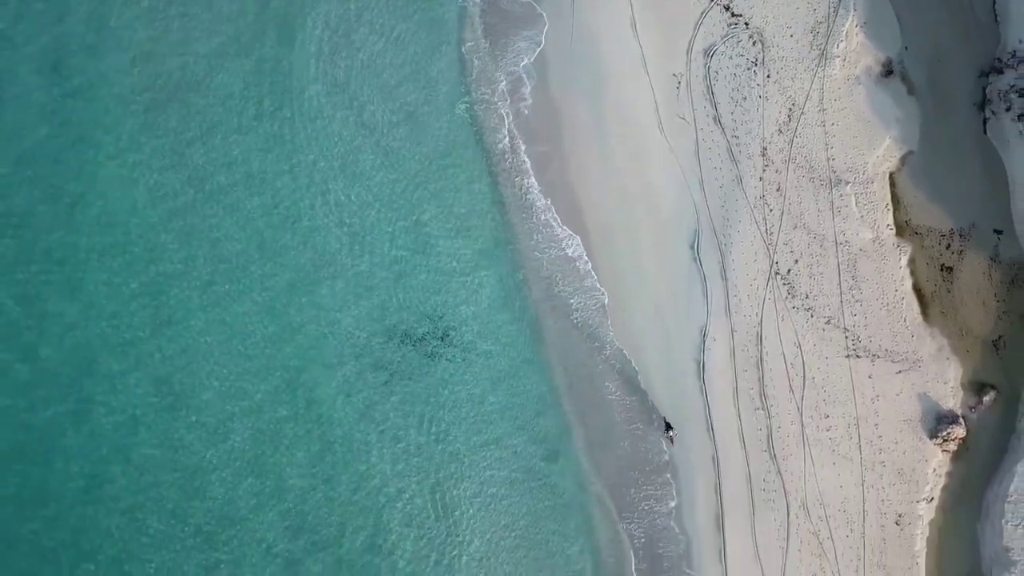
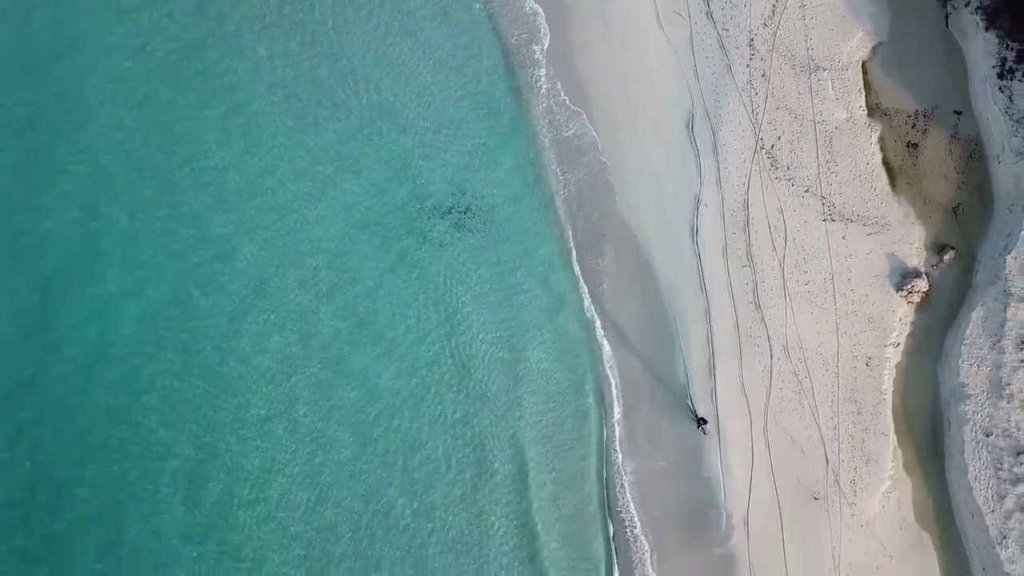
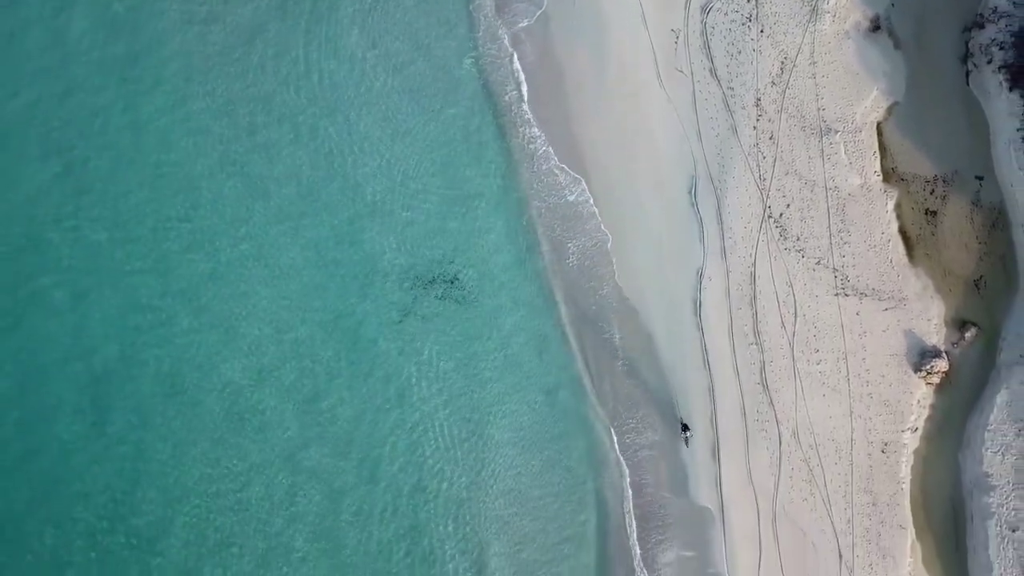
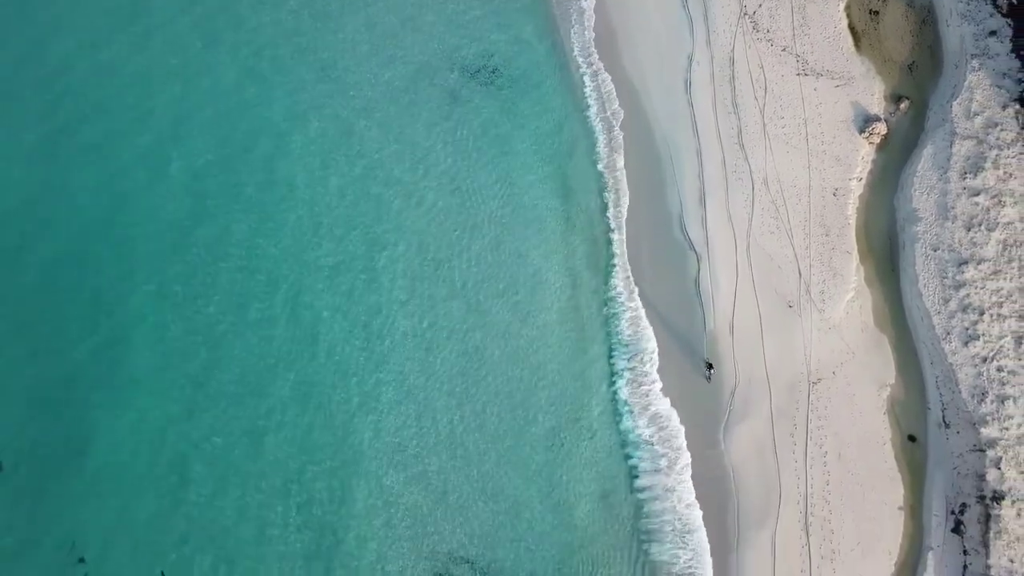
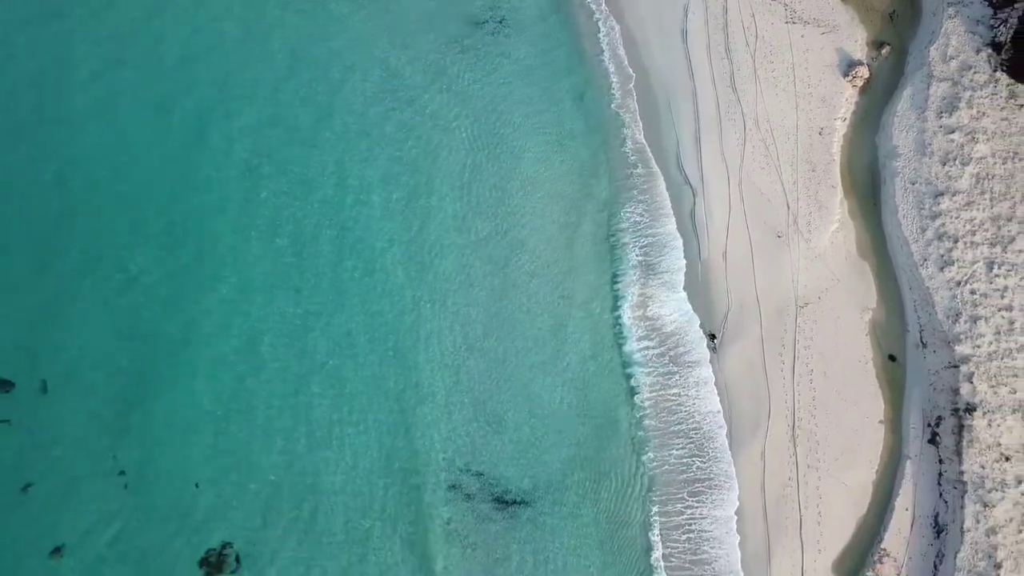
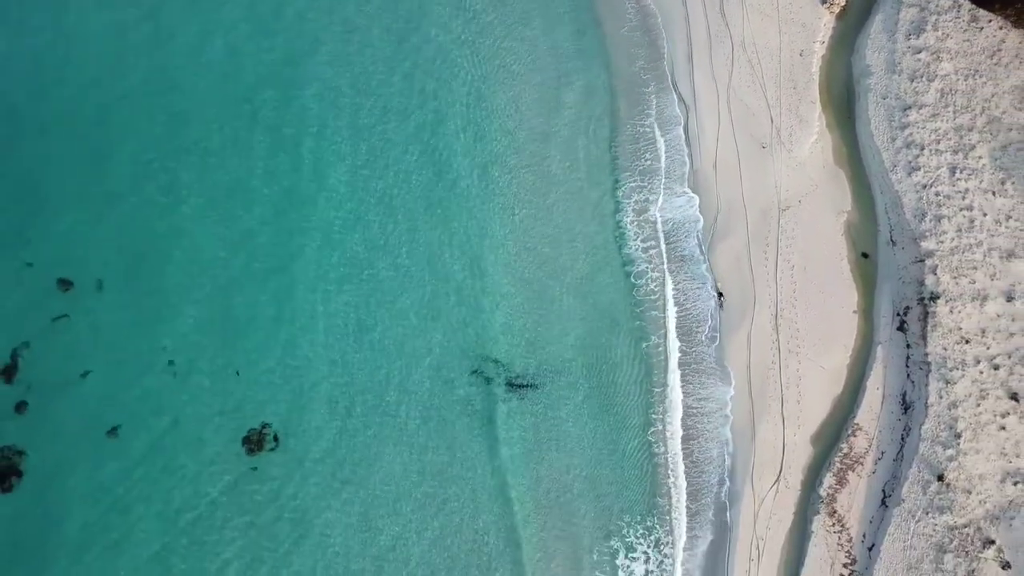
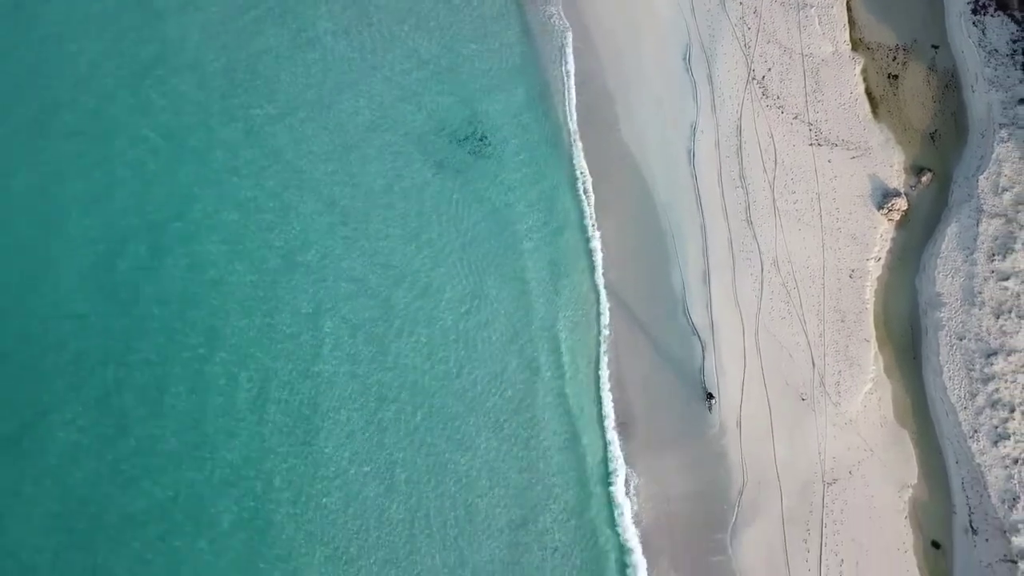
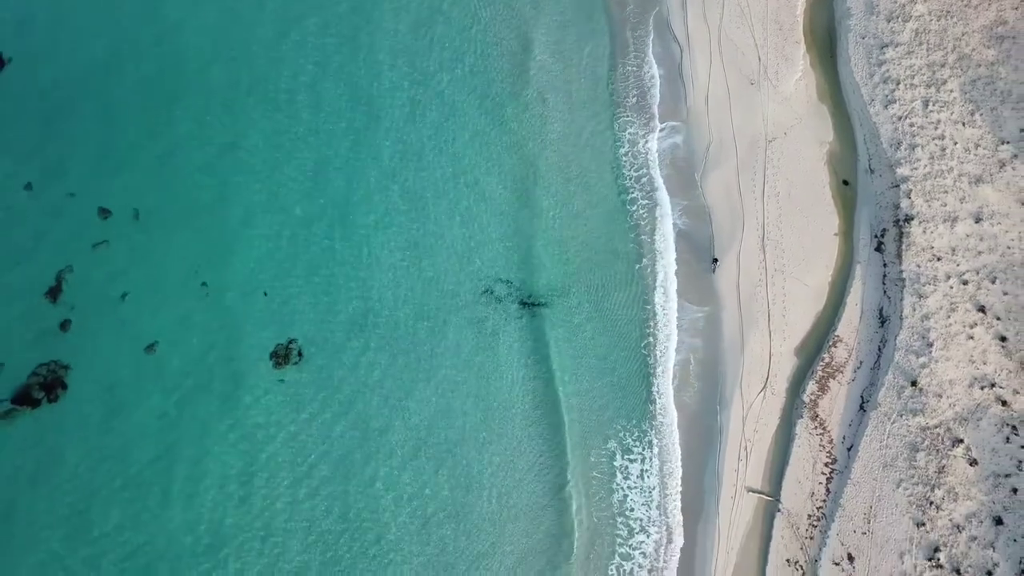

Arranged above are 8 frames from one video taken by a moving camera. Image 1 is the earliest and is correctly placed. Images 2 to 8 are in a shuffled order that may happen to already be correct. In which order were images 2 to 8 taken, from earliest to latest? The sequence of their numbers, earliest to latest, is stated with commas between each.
3, 2, 7, 4, 5, 6, 8
